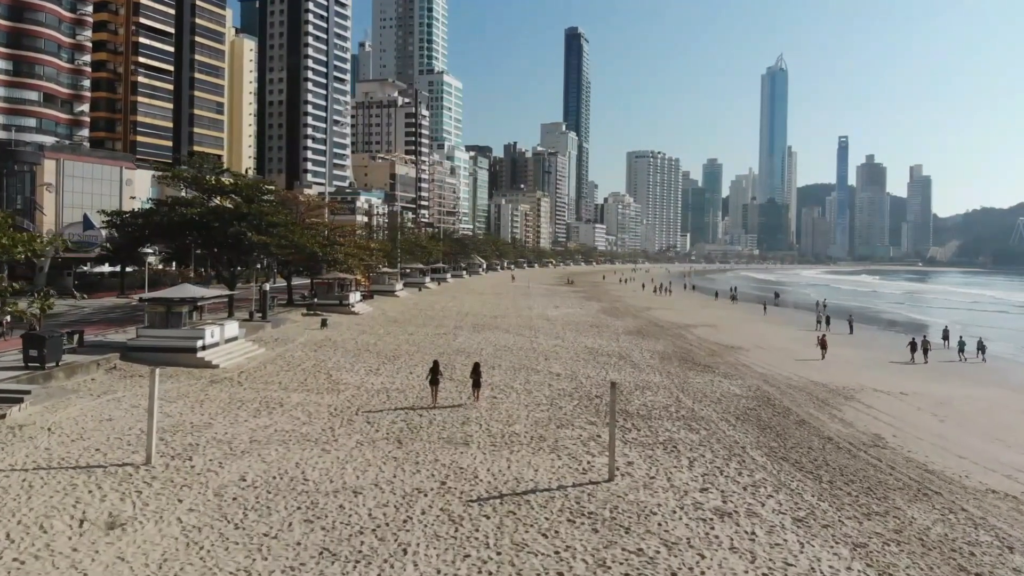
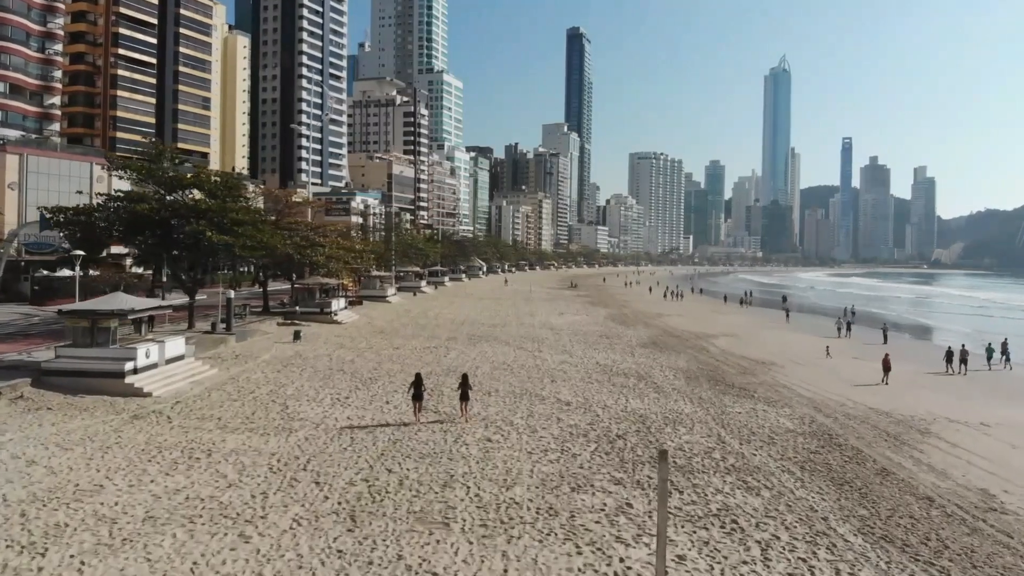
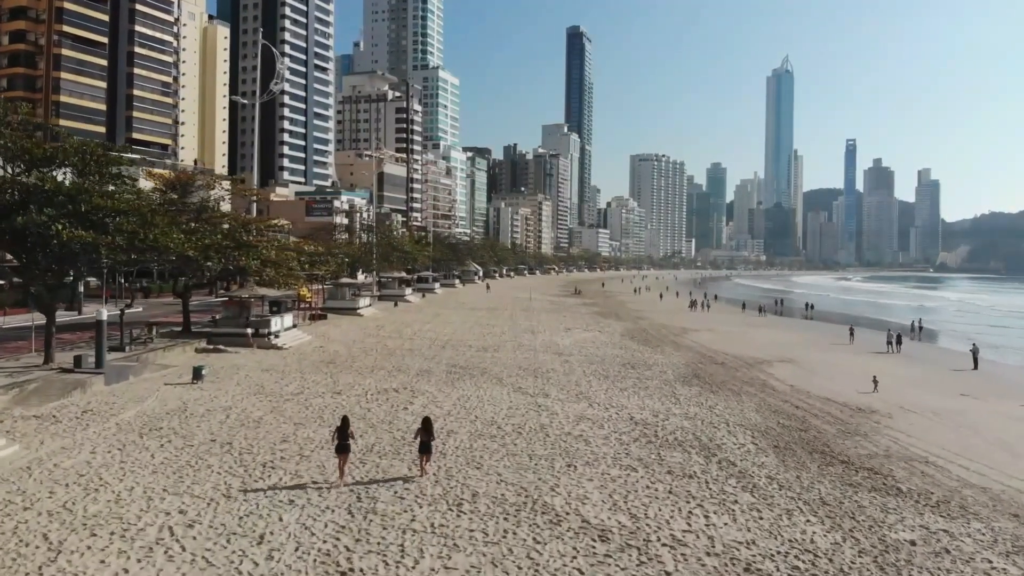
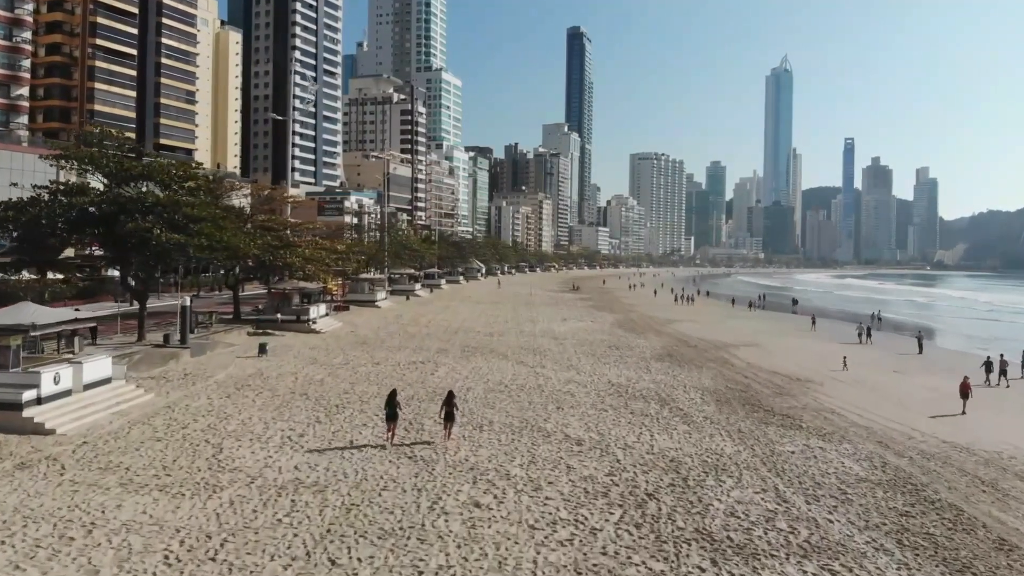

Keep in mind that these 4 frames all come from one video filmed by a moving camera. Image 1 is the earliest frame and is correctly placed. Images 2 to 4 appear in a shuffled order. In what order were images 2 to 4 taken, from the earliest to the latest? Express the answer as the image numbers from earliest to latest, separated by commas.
2, 4, 3
